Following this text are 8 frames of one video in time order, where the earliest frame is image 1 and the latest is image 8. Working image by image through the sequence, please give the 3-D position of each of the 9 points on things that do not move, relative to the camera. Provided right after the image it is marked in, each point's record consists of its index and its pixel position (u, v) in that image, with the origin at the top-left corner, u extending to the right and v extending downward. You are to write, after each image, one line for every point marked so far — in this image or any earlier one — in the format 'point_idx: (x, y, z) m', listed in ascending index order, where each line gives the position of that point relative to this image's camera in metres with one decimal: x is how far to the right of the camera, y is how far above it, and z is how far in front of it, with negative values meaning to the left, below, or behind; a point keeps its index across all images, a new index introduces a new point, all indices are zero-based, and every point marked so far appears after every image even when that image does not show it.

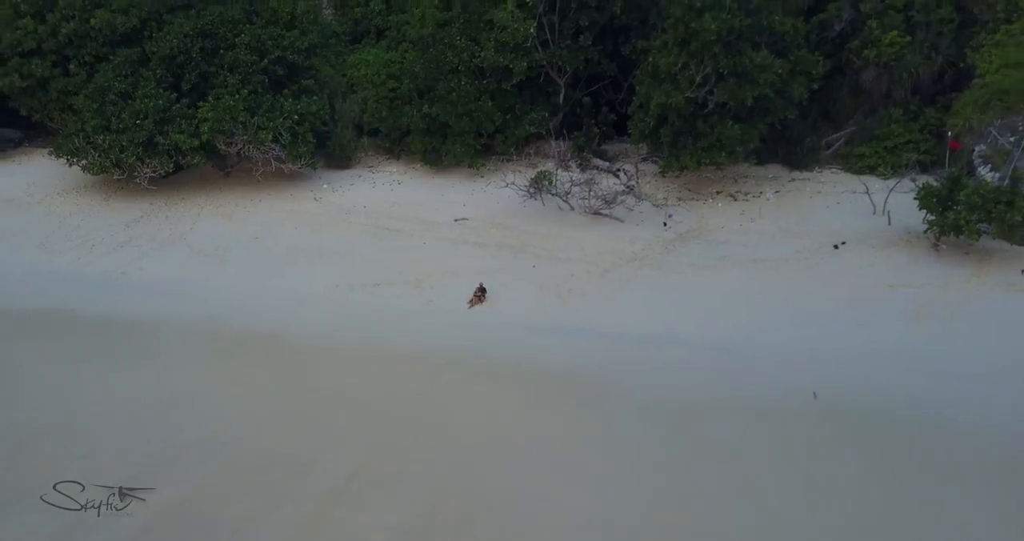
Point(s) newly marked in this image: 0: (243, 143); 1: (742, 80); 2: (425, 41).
0: (-1.6, +0.8, +9.7) m
1: (+1.2, +1.0, +8.3) m
2: (-0.6, +1.5, +10.2) m
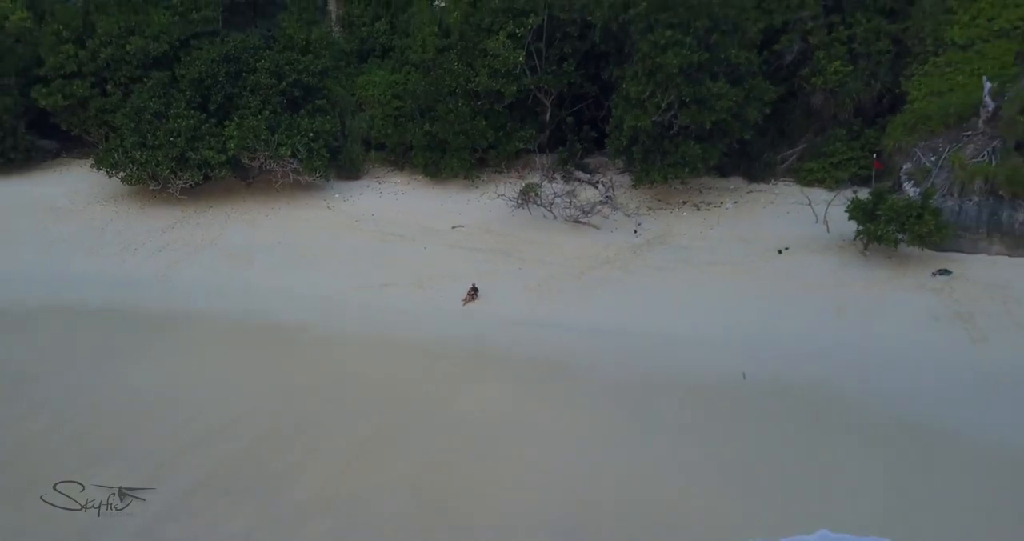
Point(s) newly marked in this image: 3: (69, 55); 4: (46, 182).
0: (-1.7, +0.8, +10.9) m
1: (+1.1, +1.0, +9.5) m
2: (-0.6, +1.5, +11.4) m
3: (-3.4, +1.6, +12.3) m
4: (-3.6, +0.7, +12.3) m
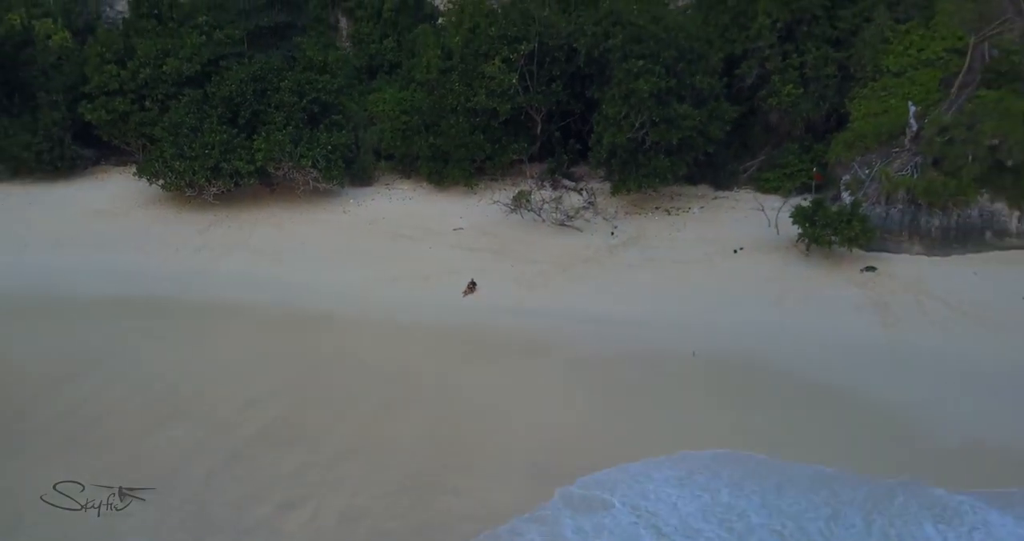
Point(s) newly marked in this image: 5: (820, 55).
0: (-1.7, +0.8, +12.4) m
1: (+1.1, +1.0, +10.9) m
2: (-0.7, +1.5, +12.9) m
3: (-3.4, +1.7, +13.7) m
4: (-3.6, +0.7, +13.7) m
5: (+2.2, +1.5, +11.4) m
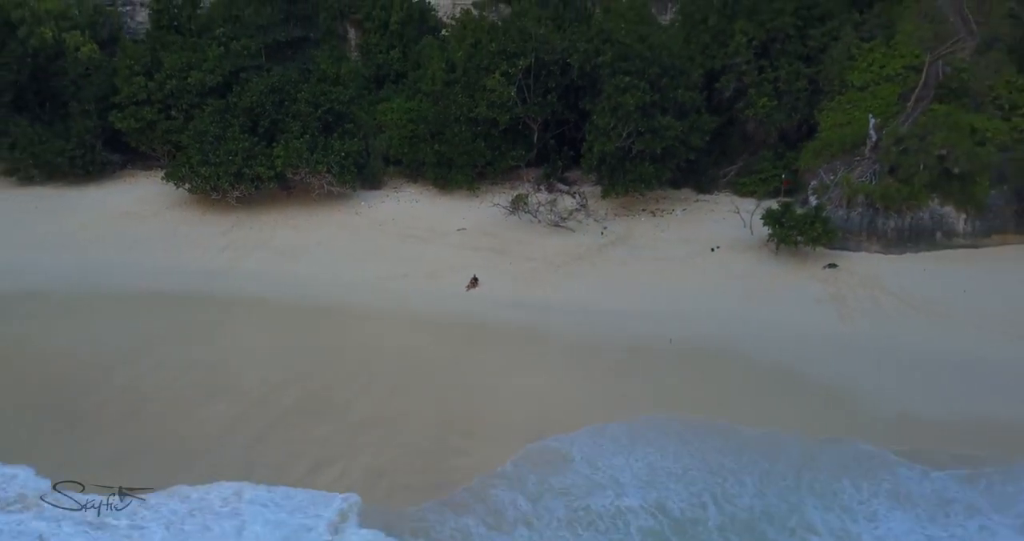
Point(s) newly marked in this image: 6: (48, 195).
0: (-1.7, +0.8, +13.5) m
1: (+1.1, +1.0, +12.0) m
2: (-0.7, +1.5, +14.0) m
3: (-3.4, +1.7, +14.8) m
4: (-3.6, +0.7, +14.8) m
5: (+2.2, +1.6, +12.4) m
6: (-4.3, +0.7, +14.9) m
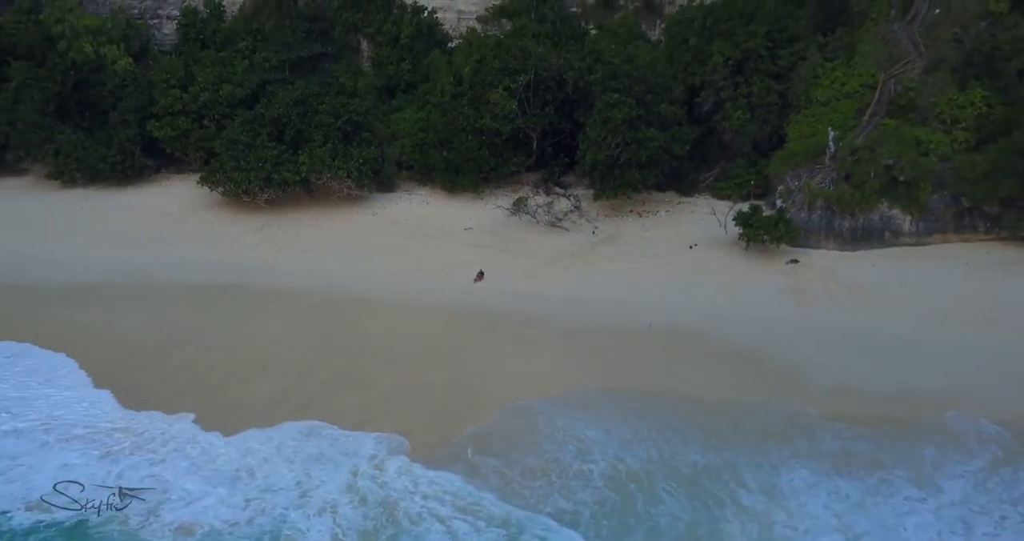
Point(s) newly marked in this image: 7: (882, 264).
0: (-1.7, +0.9, +14.9) m
1: (+1.1, +1.1, +13.5) m
2: (-0.7, +1.6, +15.5) m
3: (-3.4, +1.8, +16.3) m
4: (-3.6, +0.8, +16.3) m
5: (+2.2, +1.6, +13.9) m
6: (-4.3, +0.8, +16.4) m
7: (+2.7, +0.1, +11.7) m
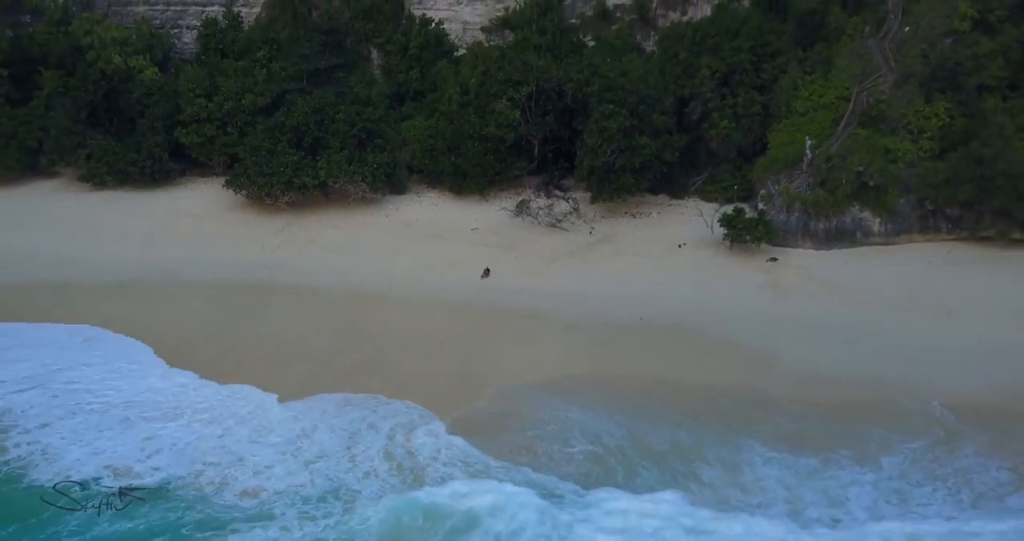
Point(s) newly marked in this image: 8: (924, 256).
0: (-1.7, +0.9, +16.1) m
1: (+1.1, +1.1, +14.6) m
2: (-0.6, +1.6, +16.6) m
3: (-3.4, +1.8, +17.4) m
4: (-3.6, +0.8, +17.5) m
5: (+2.2, +1.6, +15.1) m
6: (-4.3, +0.8, +17.6) m
7: (+2.7, +0.1, +12.9) m
8: (+3.3, +0.1, +12.9) m
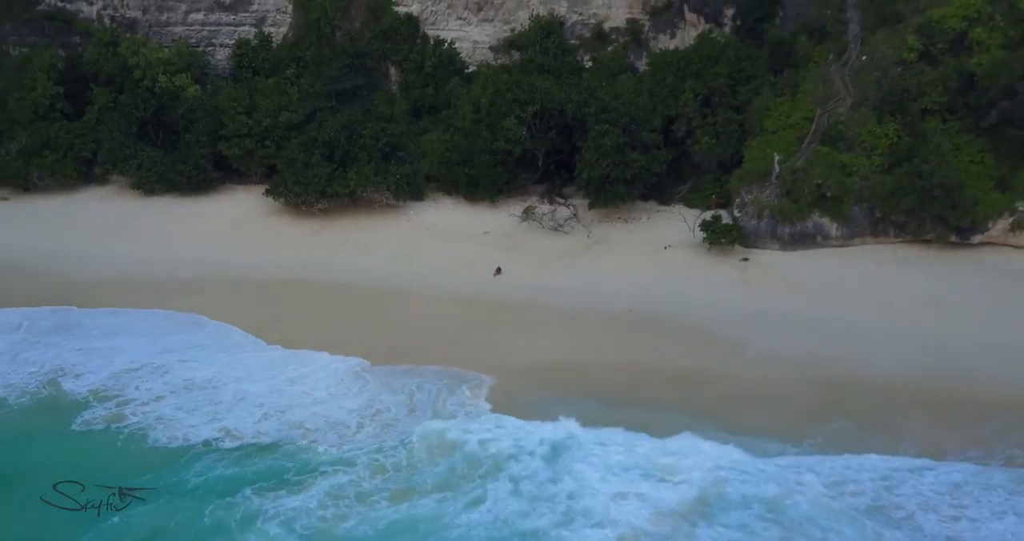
0: (-1.6, +0.9, +18.2) m
1: (+1.2, +1.1, +16.8) m
2: (-0.5, +1.6, +18.7) m
3: (-3.3, +1.8, +19.5) m
4: (-3.5, +0.8, +19.6) m
5: (+2.3, +1.6, +17.2) m
6: (-4.2, +0.8, +19.7) m
7: (+2.8, +0.1, +15.0) m
8: (+3.4, +0.1, +15.0) m
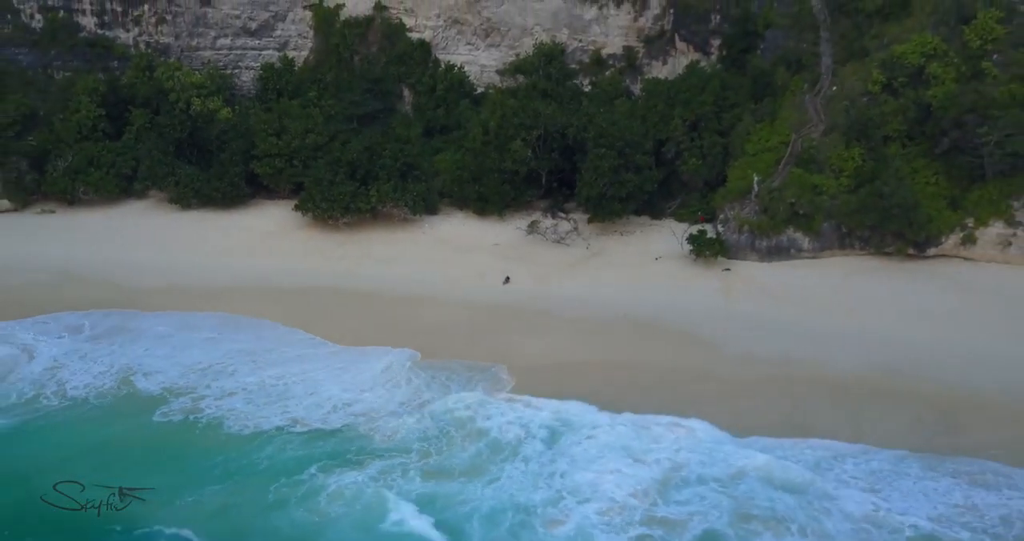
0: (-1.5, +0.8, +20.1) m
1: (+1.3, +1.0, +18.7) m
2: (-0.5, +1.5, +20.6) m
3: (-3.2, +1.7, +21.4) m
4: (-3.4, +0.7, +21.5) m
5: (+2.4, +1.6, +19.1) m
6: (-4.1, +0.7, +21.6) m
7: (+2.9, 0.0, +16.9) m
8: (+3.5, 0.0, +16.9) m
